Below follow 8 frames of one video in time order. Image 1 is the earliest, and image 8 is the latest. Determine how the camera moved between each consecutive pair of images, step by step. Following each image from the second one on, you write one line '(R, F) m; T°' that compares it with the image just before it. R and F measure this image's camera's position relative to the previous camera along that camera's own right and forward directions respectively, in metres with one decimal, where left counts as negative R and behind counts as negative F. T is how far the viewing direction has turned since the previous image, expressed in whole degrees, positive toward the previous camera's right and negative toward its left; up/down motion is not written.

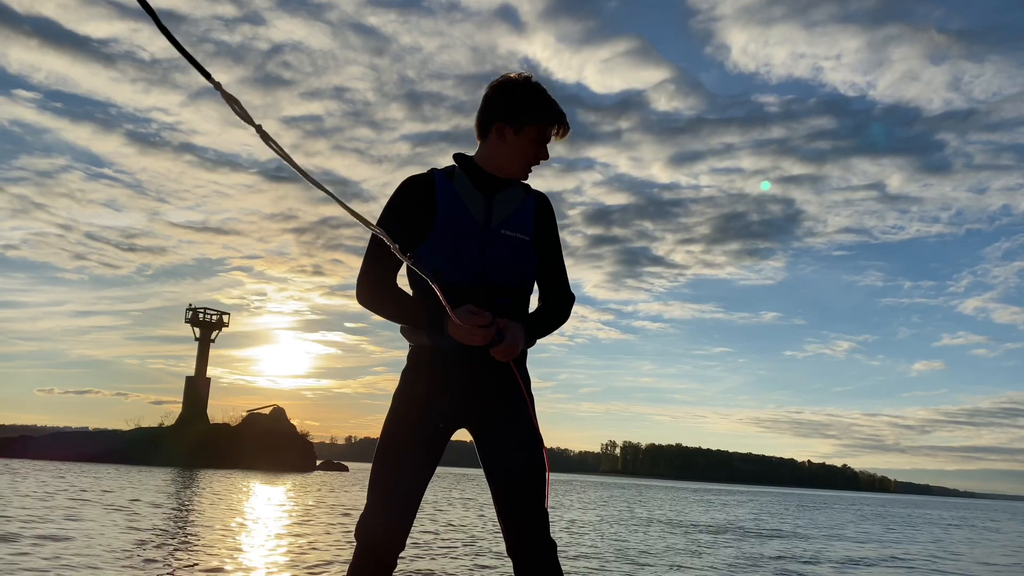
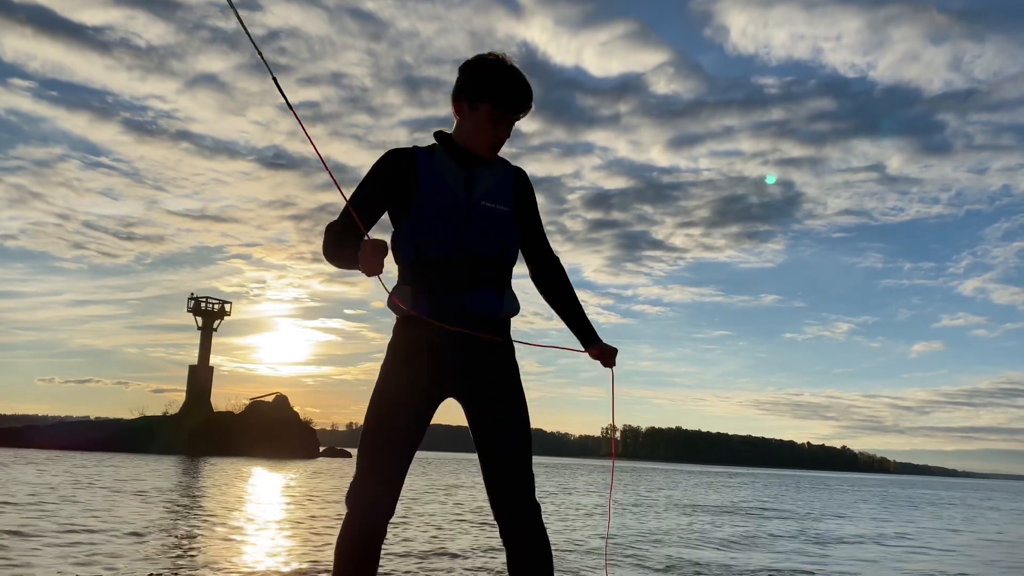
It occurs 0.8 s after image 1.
(-0.1, +0.1) m; 0°
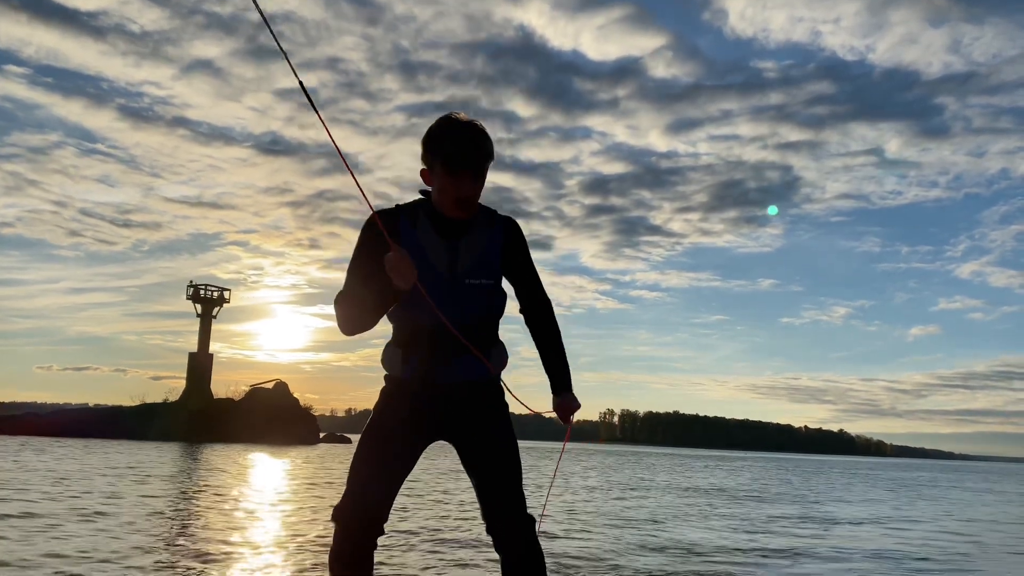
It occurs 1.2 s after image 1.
(-0.1, +0.1) m; 0°
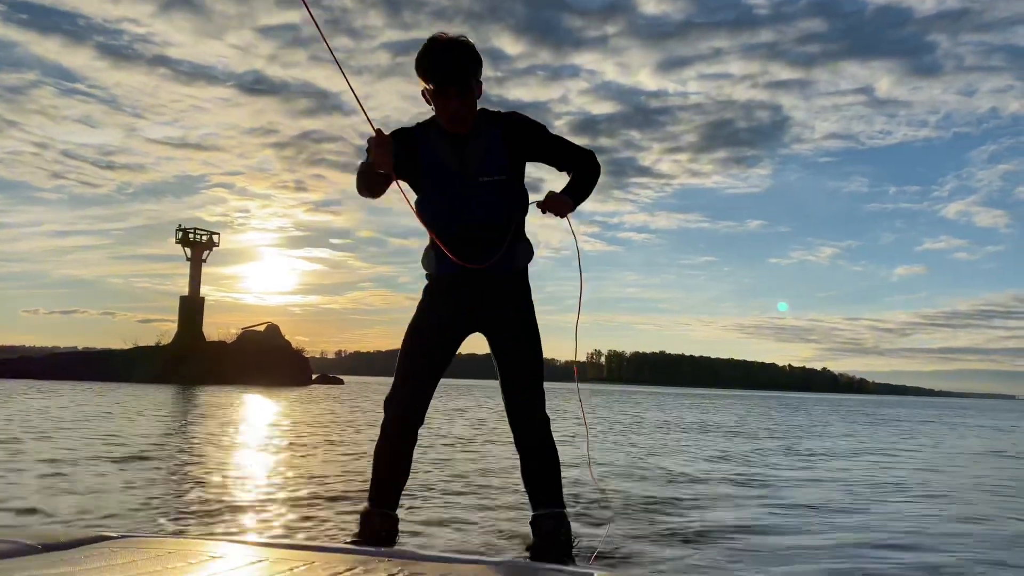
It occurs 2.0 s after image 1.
(-0.3, -0.4) m; +1°
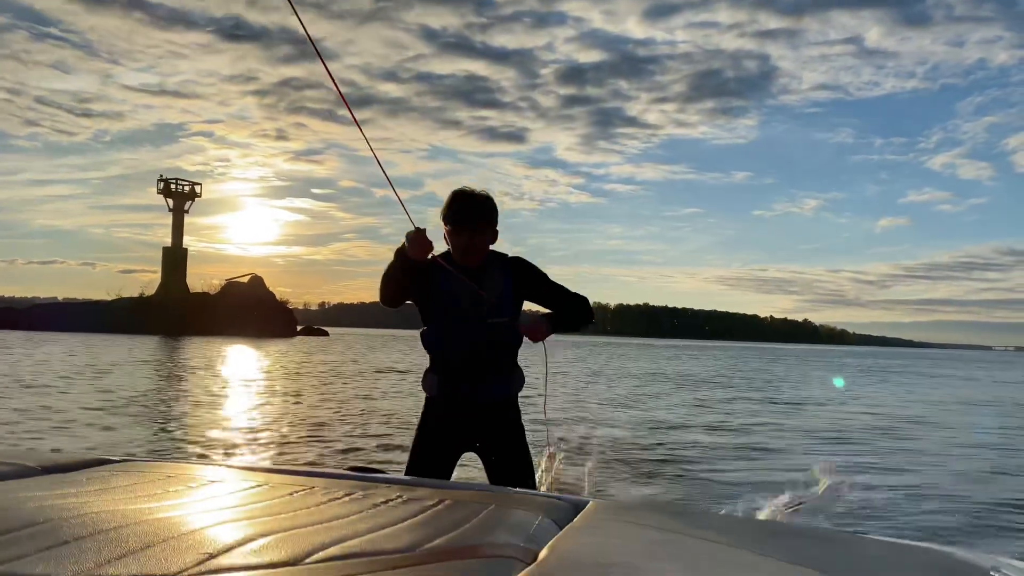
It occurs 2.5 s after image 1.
(-0.1, -0.1) m; +1°
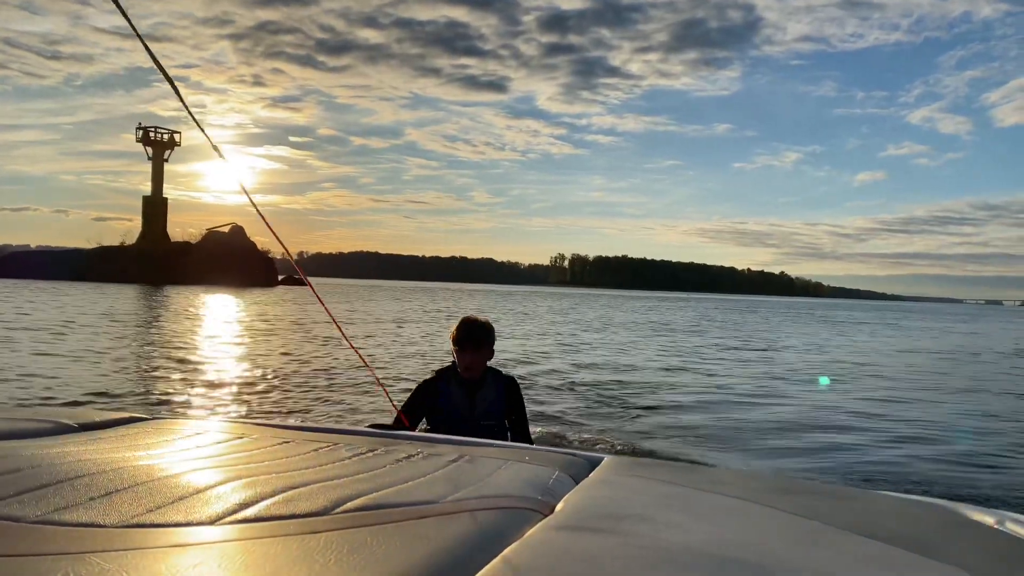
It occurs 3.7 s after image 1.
(-0.3, -0.4) m; +2°
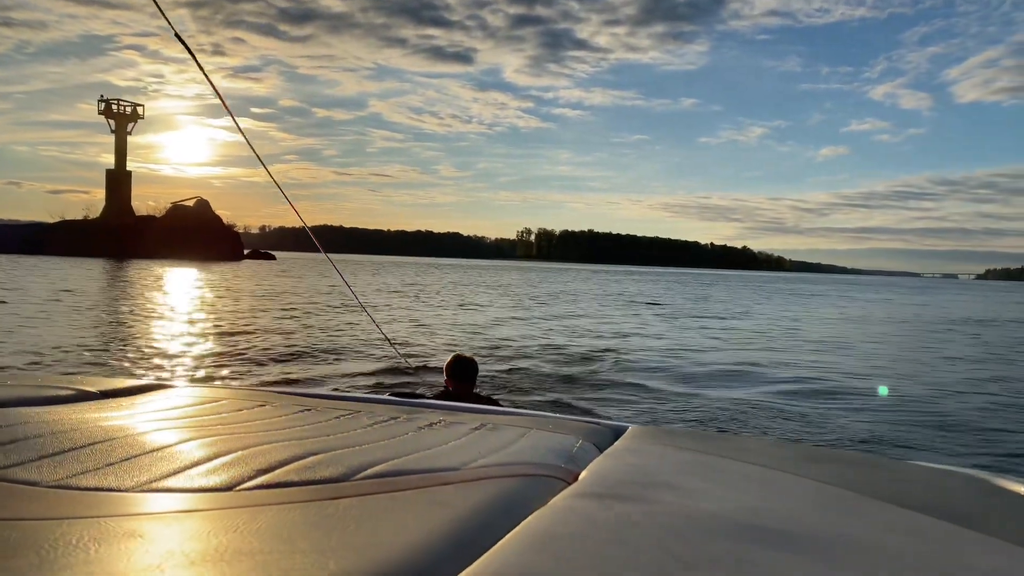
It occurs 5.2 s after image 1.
(-0.3, -0.1) m; +2°
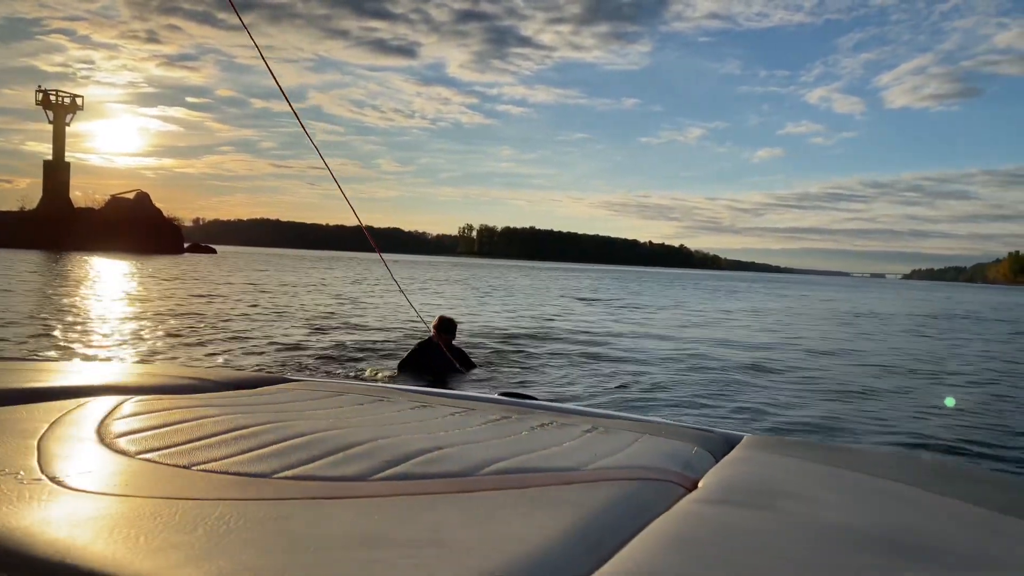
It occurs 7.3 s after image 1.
(-1.0, +0.1) m; +4°
